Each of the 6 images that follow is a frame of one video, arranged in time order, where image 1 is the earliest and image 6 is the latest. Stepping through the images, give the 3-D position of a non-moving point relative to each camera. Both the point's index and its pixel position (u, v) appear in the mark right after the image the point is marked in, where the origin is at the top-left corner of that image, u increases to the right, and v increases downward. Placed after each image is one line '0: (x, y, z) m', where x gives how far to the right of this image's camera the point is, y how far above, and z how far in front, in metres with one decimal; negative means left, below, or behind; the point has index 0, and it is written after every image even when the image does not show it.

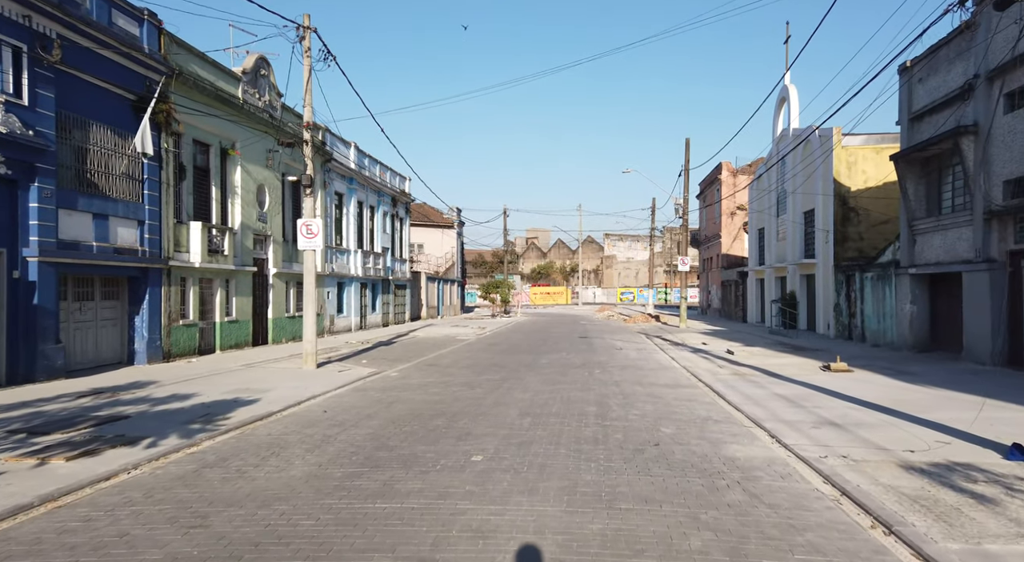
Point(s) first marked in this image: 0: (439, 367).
0: (-2.0, -2.3, +17.0) m
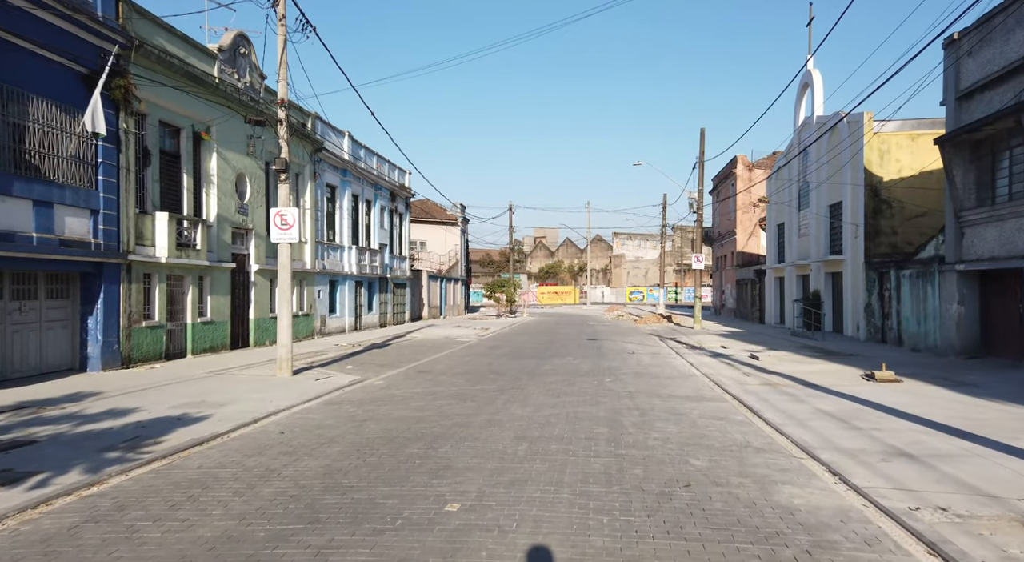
0: (-2.0, -2.3, +15.2) m
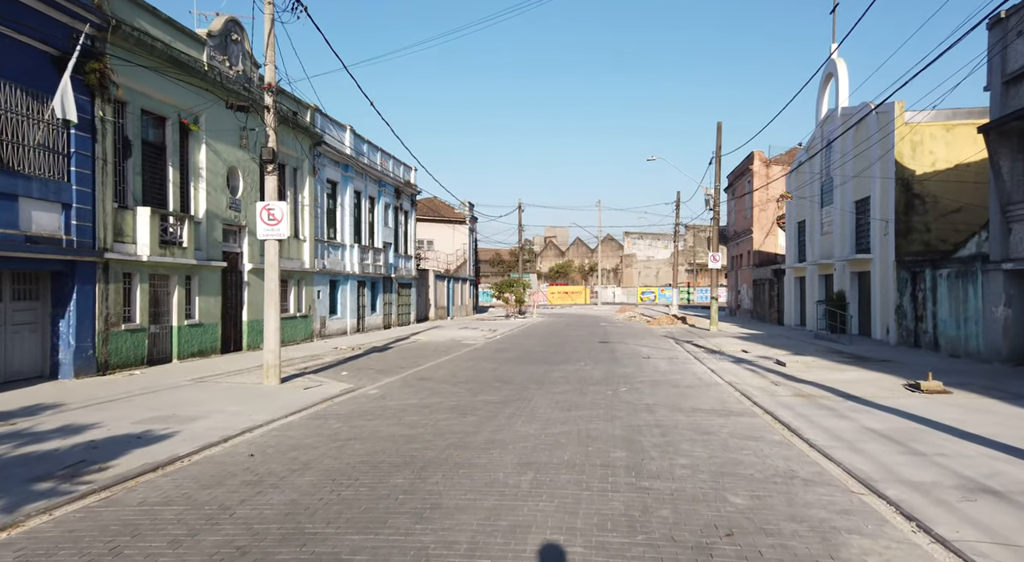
0: (-1.8, -2.3, +14.0) m
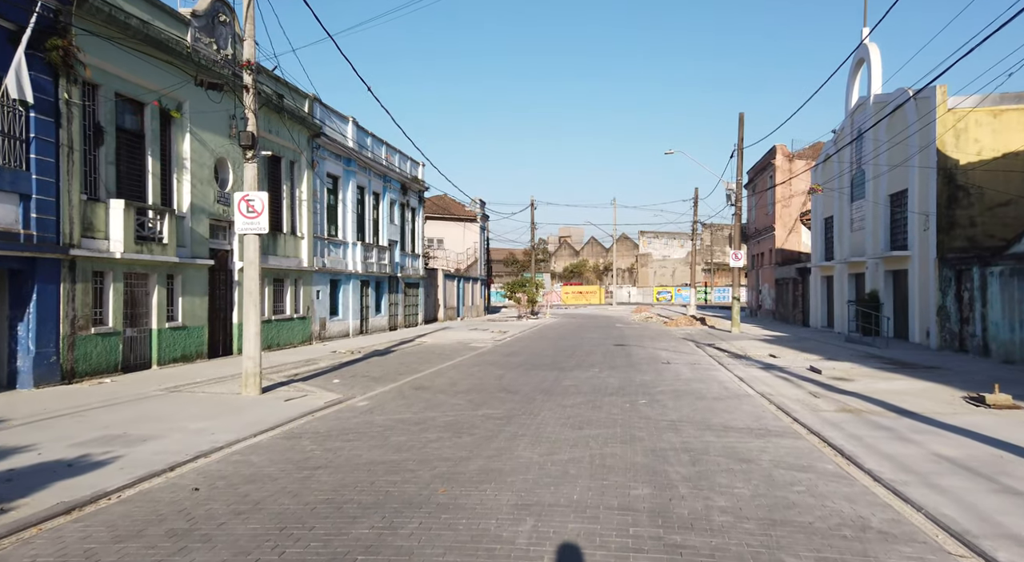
0: (-1.7, -2.3, +12.6) m
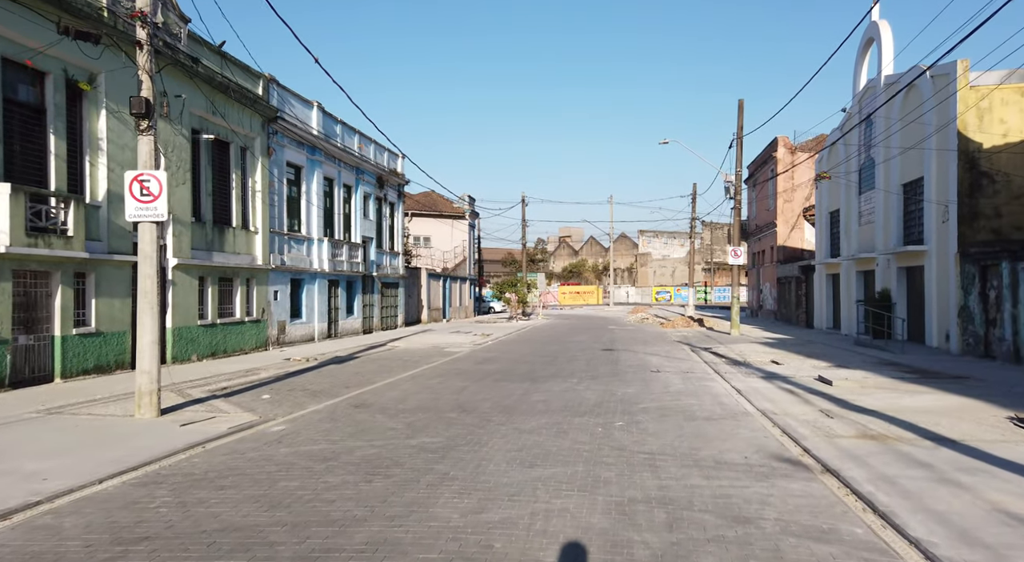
0: (-2.5, -2.2, +10.5) m
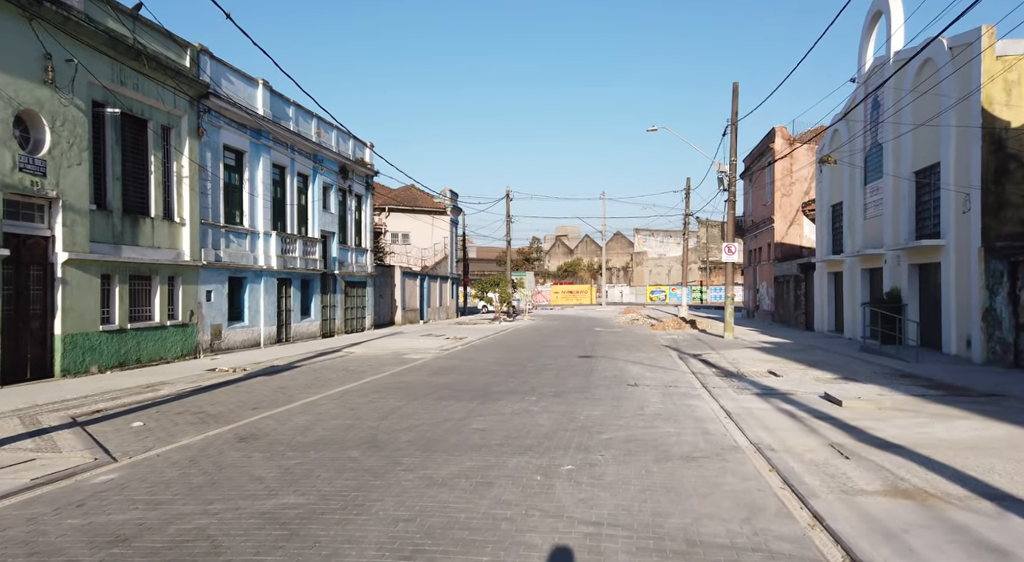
0: (-3.5, -2.2, +8.1) m
